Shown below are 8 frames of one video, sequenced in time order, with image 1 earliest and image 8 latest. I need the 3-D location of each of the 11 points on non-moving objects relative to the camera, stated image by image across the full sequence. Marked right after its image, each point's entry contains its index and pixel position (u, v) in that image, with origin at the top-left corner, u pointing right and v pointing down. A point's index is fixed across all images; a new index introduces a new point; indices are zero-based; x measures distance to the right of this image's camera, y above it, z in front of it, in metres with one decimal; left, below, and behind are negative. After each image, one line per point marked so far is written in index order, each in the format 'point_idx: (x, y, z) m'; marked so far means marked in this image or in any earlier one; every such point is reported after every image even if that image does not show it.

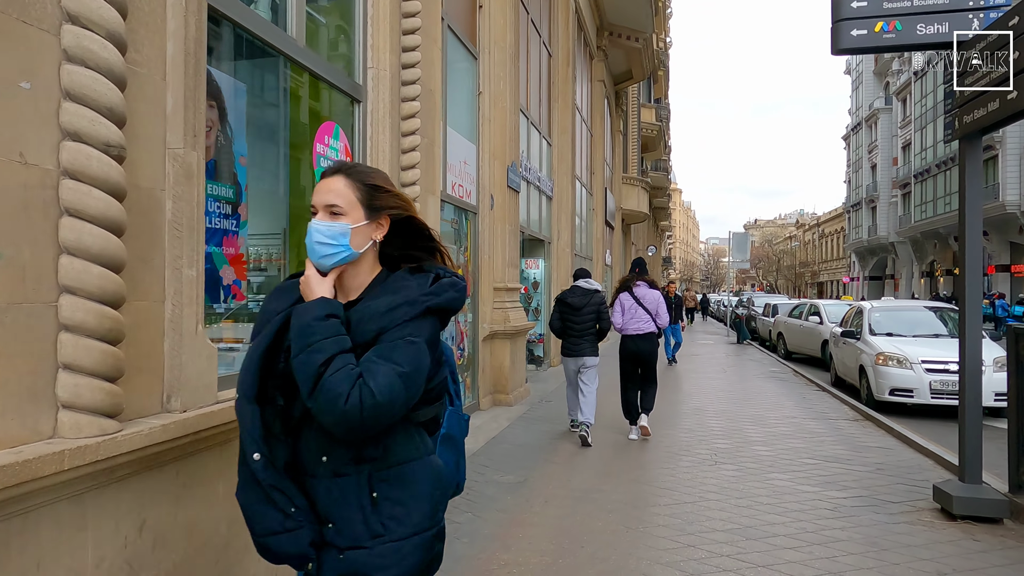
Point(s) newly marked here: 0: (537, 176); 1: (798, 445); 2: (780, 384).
0: (+0.5, +2.1, +12.4) m
1: (+3.0, -1.6, +6.9) m
2: (+4.8, -1.7, +12.1) m
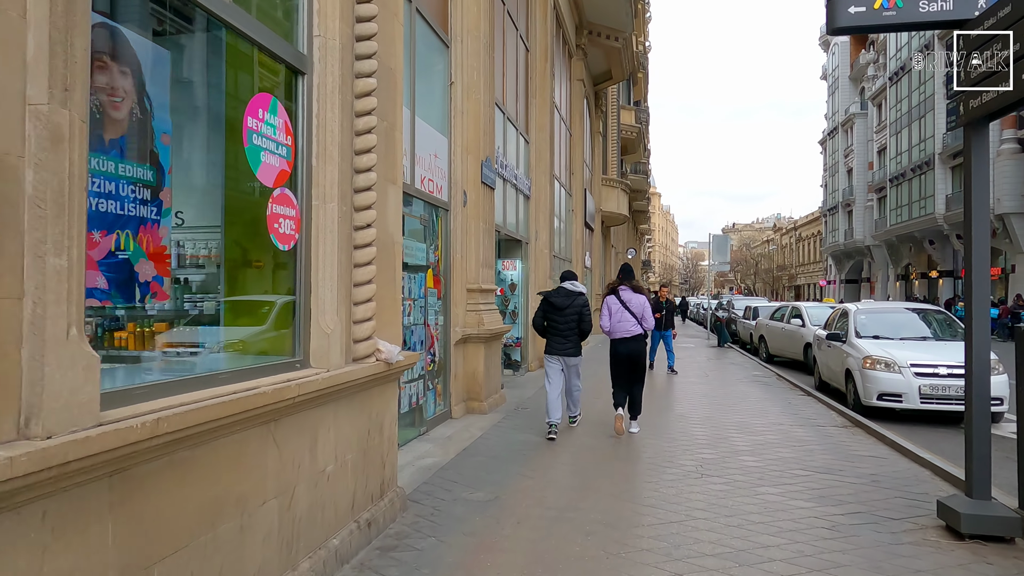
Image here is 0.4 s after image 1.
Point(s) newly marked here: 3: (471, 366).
0: (0.0, +2.1, +12.0) m
1: (+2.7, -1.6, +6.5) m
2: (+4.4, -1.7, +11.7) m
3: (-0.5, -1.0, +8.6) m
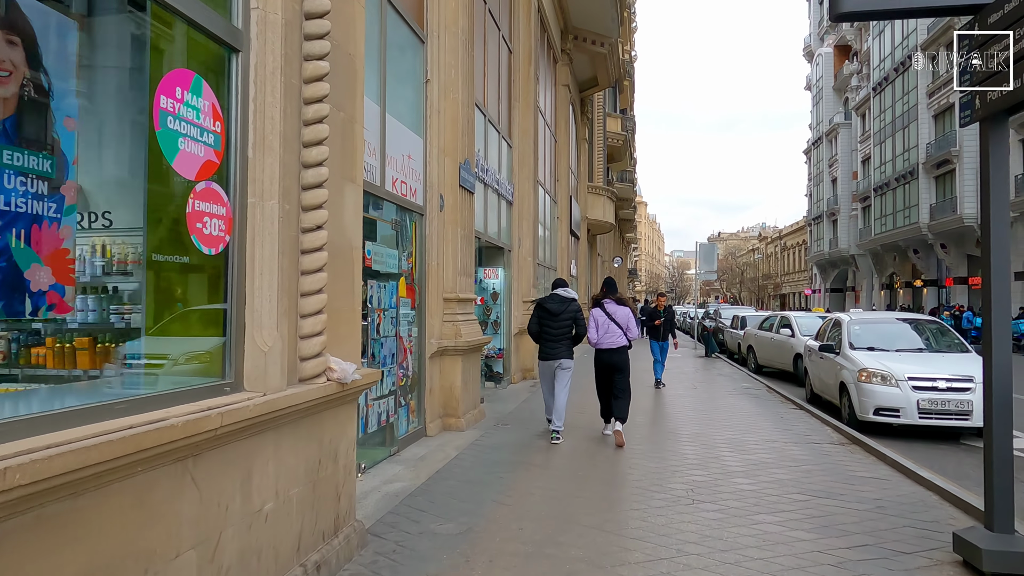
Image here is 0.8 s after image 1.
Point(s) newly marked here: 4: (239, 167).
0: (-0.3, +1.9, +11.6) m
1: (+2.5, -1.7, +6.1) m
2: (+4.1, -1.9, +11.3) m
3: (-0.8, -1.1, +8.1) m
4: (-1.3, +0.6, +3.2) m
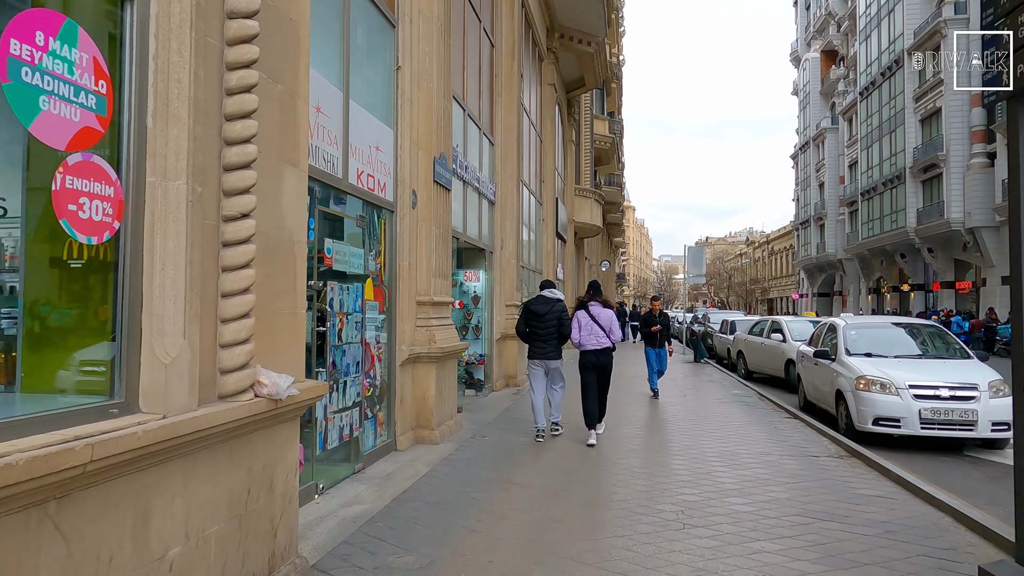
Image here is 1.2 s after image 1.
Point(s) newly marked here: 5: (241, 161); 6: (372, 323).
0: (-0.6, +1.9, +11.0) m
1: (+2.3, -1.8, +5.6) m
2: (+3.8, -2.0, +10.9) m
3: (-1.0, -1.2, +7.6) m
4: (-1.5, +0.6, +2.6) m
5: (-1.2, +0.6, +3.0) m
6: (-1.4, -0.3, +6.6) m
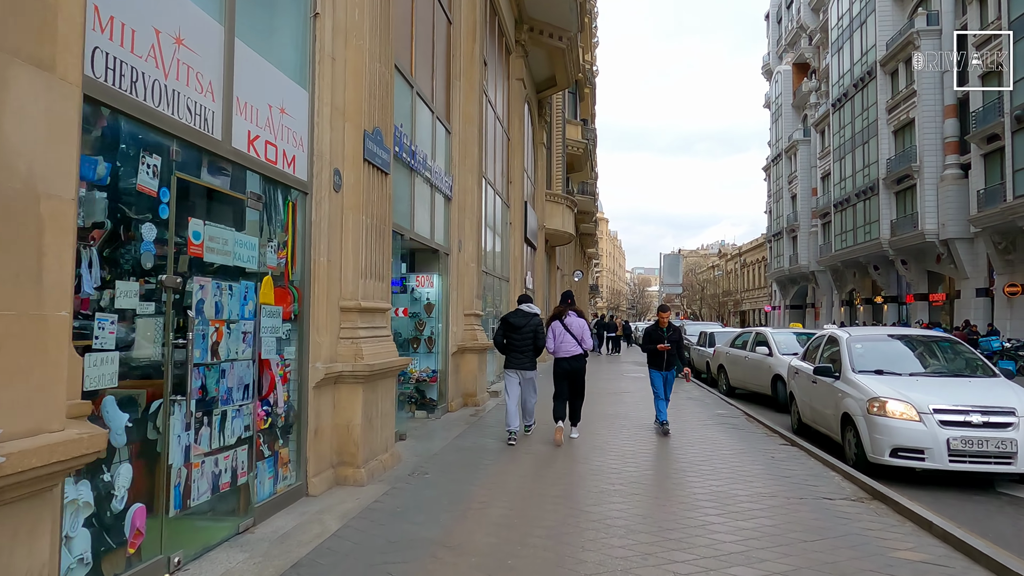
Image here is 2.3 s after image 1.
0: (-1.2, +1.8, +9.6) m
1: (+1.9, -1.8, +4.2) m
2: (+3.2, -2.1, +9.5) m
3: (-1.5, -1.2, +6.1) m
4: (-1.8, +0.6, +1.2) m
5: (-1.5, +0.6, +1.5) m
6: (-1.9, -0.4, +5.2) m
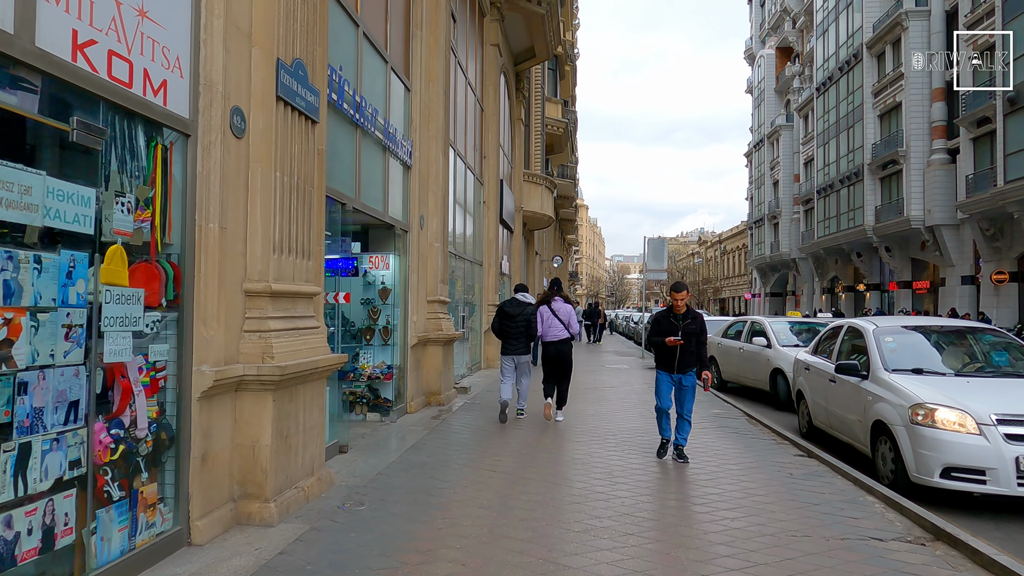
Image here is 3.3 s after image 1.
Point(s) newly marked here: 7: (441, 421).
0: (-1.6, +2.0, +8.1) m
1: (+1.6, -1.6, +2.9) m
2: (+2.8, -1.8, +8.2) m
3: (-1.8, -1.0, +4.6) m
4: (-1.9, +0.7, -0.3) m
5: (-1.7, +0.7, 0.0) m
6: (-2.1, -0.2, +3.7) m
7: (-1.0, -1.8, +9.1) m
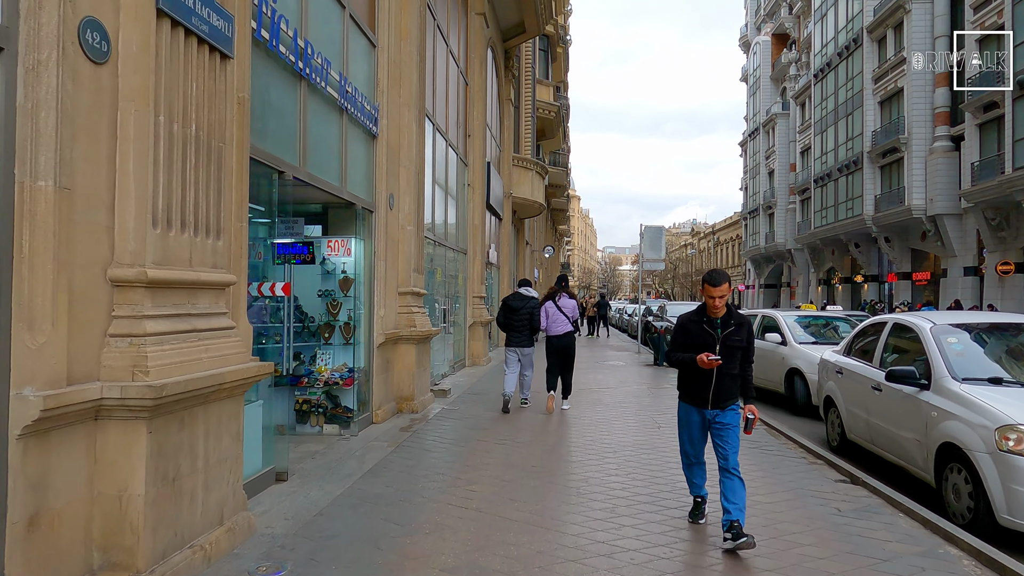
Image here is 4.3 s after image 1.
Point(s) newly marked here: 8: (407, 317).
0: (-1.8, +2.1, +6.8) m
1: (+1.5, -1.6, +1.6) m
2: (+2.6, -1.7, +7.0) m
3: (-2.0, -1.0, +3.3) m
4: (-2.0, +0.7, -1.7) m
5: (-1.8, +0.7, -1.3) m
6: (-2.3, -0.2, +2.3) m
7: (-1.2, -1.7, +7.8) m
8: (-1.4, -0.4, +9.1) m
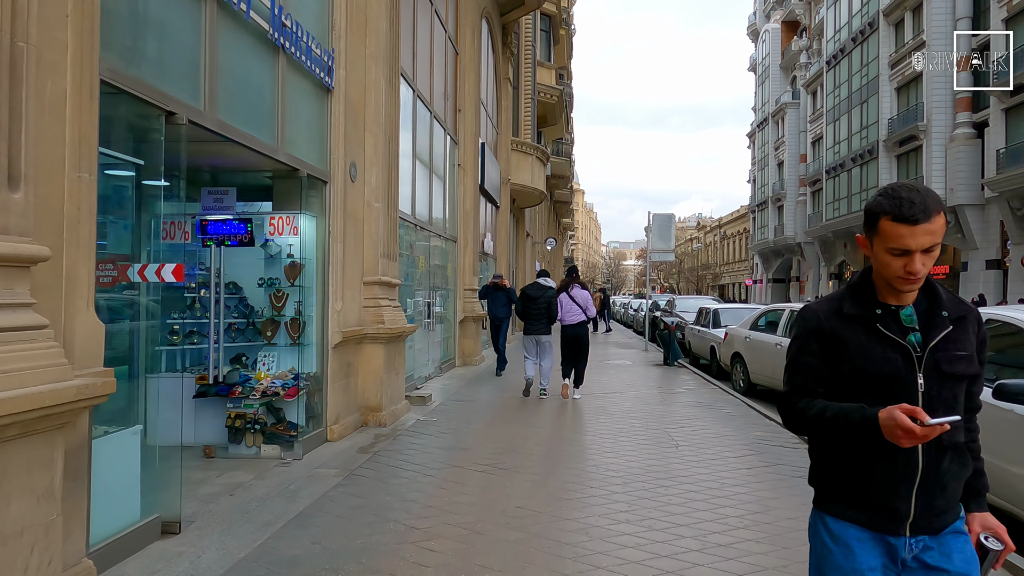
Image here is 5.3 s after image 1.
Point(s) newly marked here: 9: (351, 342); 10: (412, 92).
0: (-2.0, +2.2, +5.3) m
1: (+1.3, -1.5, +0.1) m
2: (+2.4, -1.6, +5.5) m
3: (-2.2, -0.9, +1.9) m
4: (-2.2, +0.8, -3.2) m
5: (-2.0, +0.8, -2.8) m
6: (-2.4, -0.1, +0.9) m
7: (-1.3, -1.6, +6.3) m
8: (-1.6, -0.3, +7.6) m
9: (-1.7, -0.6, +7.2) m
10: (-1.4, +3.0, +10.3) m
